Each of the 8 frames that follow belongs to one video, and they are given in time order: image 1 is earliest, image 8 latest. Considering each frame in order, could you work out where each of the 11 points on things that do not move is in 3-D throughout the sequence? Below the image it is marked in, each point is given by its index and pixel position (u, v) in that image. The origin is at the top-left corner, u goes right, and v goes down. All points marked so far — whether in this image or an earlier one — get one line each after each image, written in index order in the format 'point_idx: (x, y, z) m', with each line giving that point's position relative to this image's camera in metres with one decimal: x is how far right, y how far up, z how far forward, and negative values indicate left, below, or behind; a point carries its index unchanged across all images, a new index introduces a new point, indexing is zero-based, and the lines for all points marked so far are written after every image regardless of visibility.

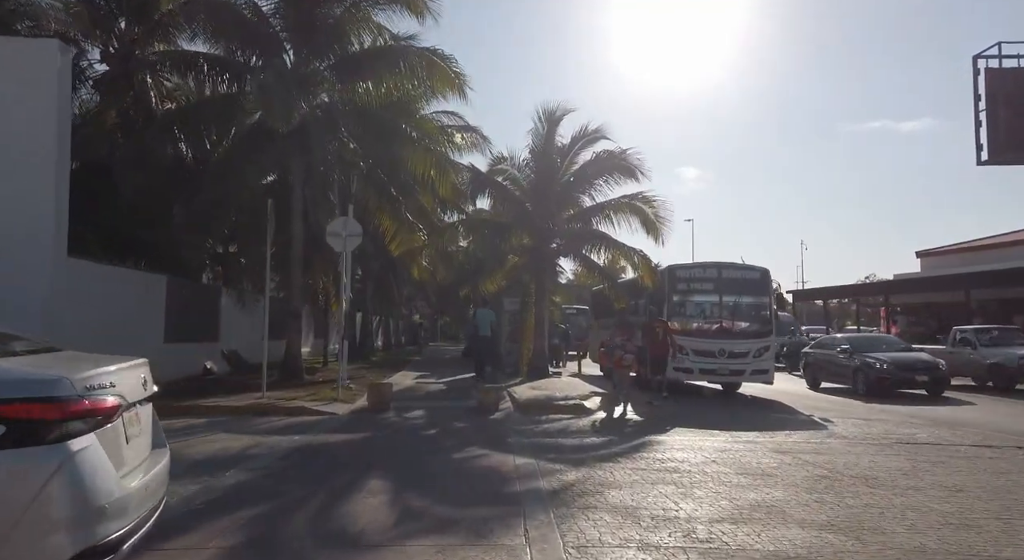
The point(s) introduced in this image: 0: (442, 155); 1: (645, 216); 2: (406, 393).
0: (-1.8, +3.1, +16.8) m
1: (+3.6, +1.8, +18.5) m
2: (-2.2, -2.3, +13.9) m
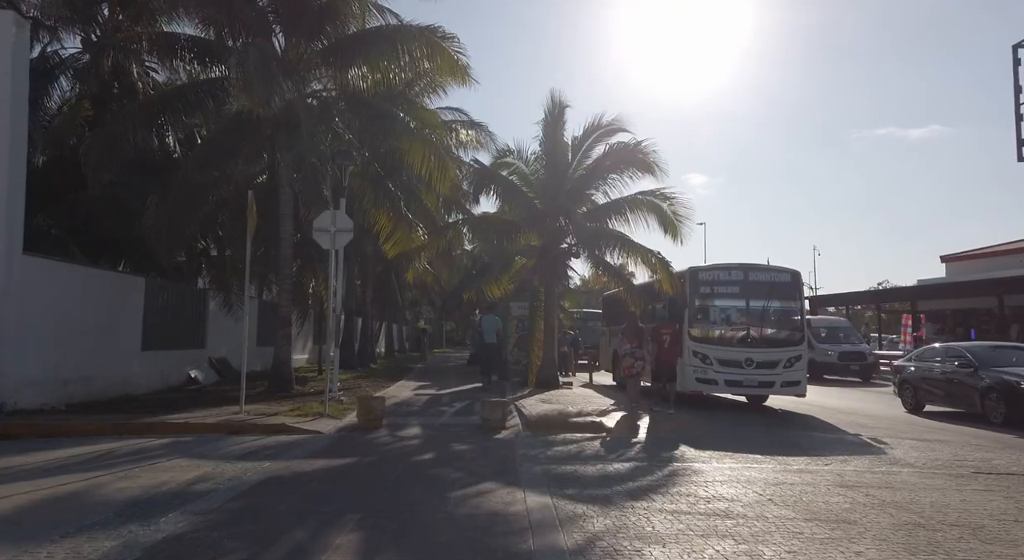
0: (-1.6, +3.0, +15.4) m
1: (+3.8, +1.7, +17.1) m
2: (-2.0, -2.4, +12.5) m
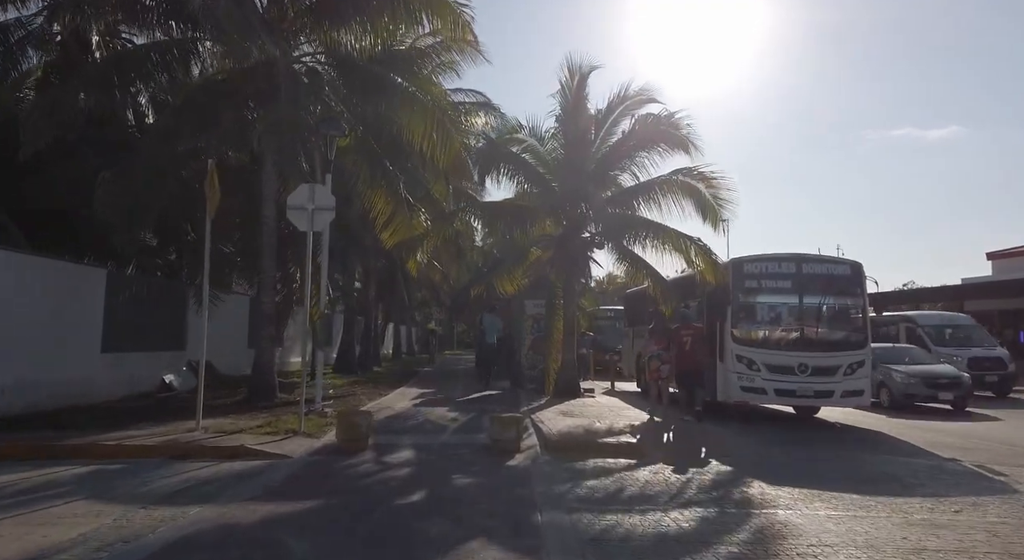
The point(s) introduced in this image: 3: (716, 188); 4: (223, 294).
0: (-1.3, +3.2, +13.4) m
1: (+4.1, +1.8, +14.9) m
2: (-1.8, -2.2, +10.5) m
3: (+4.5, +2.0, +15.0) m
4: (-7.6, -0.4, +17.6) m
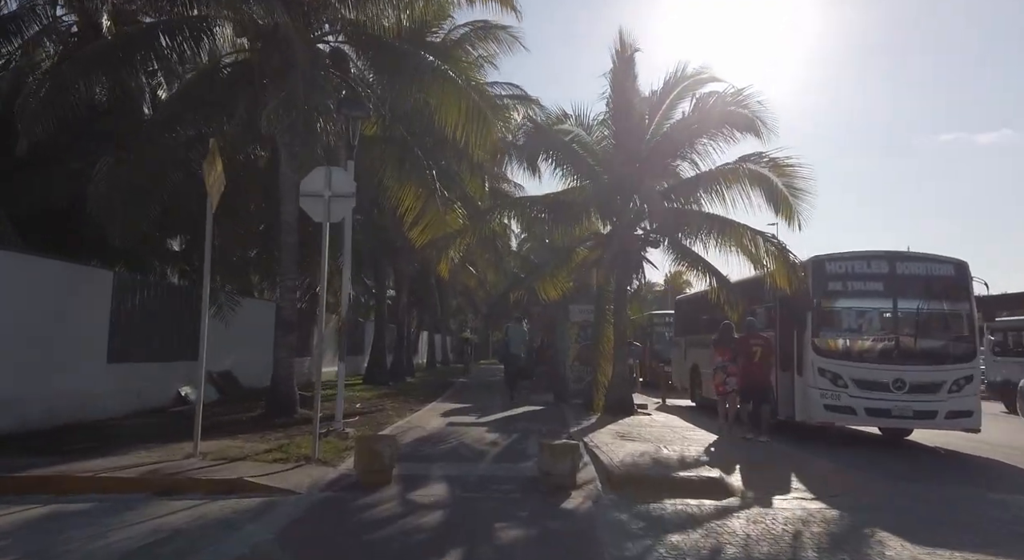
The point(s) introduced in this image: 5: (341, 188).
0: (-0.5, +3.2, +11.9) m
1: (+5.0, +1.8, +13.1) m
2: (-1.1, -2.2, +8.9) m
3: (+5.3, +2.0, +13.2) m
4: (-6.5, -0.5, +16.4) m
5: (-2.1, +1.1, +8.3) m
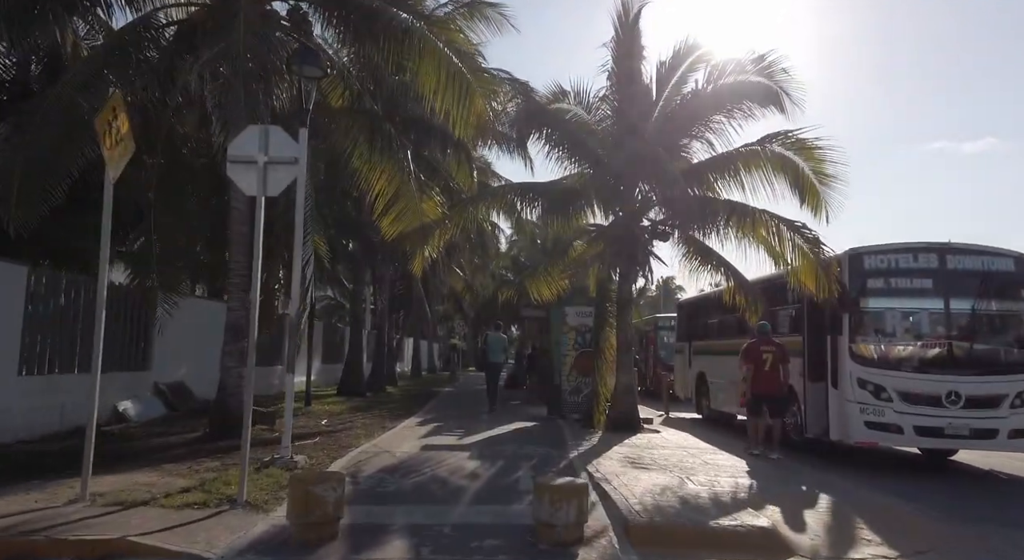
0: (-0.7, +3.2, +10.1) m
1: (+4.8, +1.8, +11.4) m
2: (-1.2, -2.1, +7.1) m
3: (+5.1, +2.0, +11.5) m
4: (-6.8, -0.5, +14.5) m
5: (-2.2, +1.2, +6.5) m
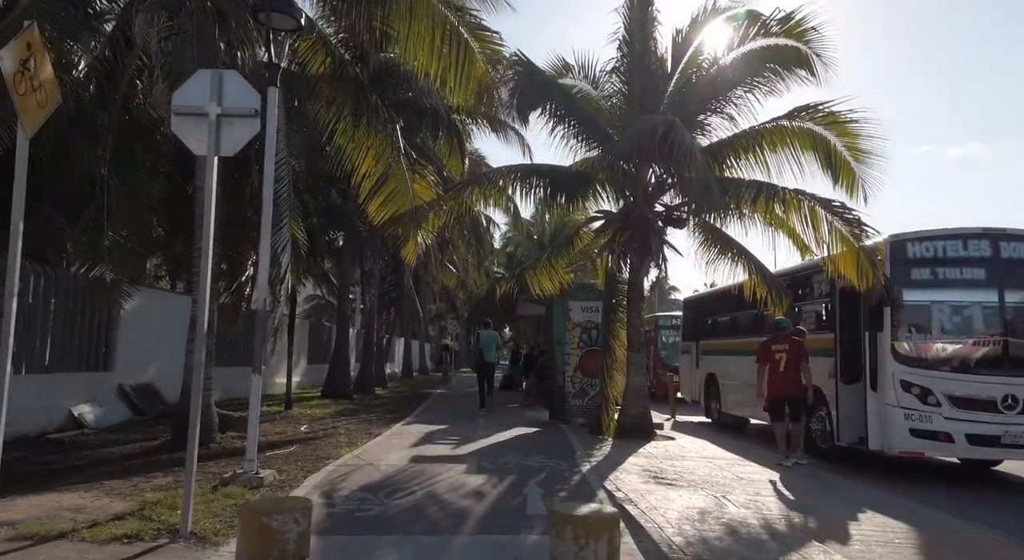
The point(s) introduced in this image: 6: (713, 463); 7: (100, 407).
0: (-0.7, +3.4, +8.9) m
1: (+4.8, +2.0, +10.3) m
2: (-1.2, -1.9, +5.9) m
3: (+5.2, +2.1, +10.4) m
4: (-6.8, -0.3, +13.3) m
5: (-2.2, +1.4, +5.3) m
6: (+2.5, -2.3, +8.6) m
7: (-7.3, -2.2, +12.1) m
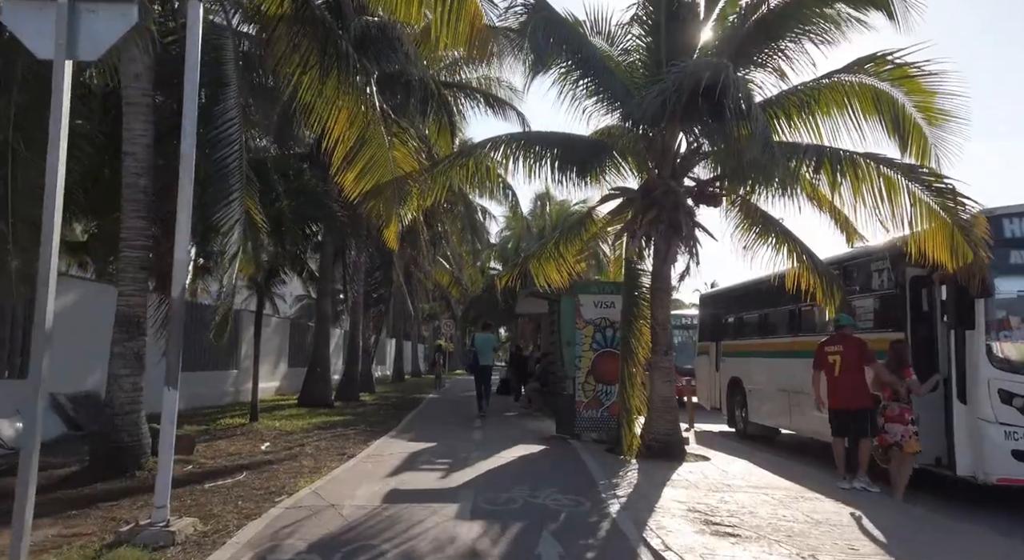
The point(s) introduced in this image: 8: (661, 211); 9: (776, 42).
0: (-0.6, +3.5, +7.1) m
1: (+4.8, +2.1, +8.5) m
2: (-1.1, -1.8, +4.1) m
3: (+5.2, +2.3, +8.6) m
4: (-6.8, -0.2, +11.4) m
5: (-2.1, +1.5, +3.5) m
6: (+2.6, -2.1, +6.8) m
7: (-7.3, -2.1, +10.2) m
8: (+2.0, +0.9, +9.4) m
9: (+3.3, +3.0, +8.7) m
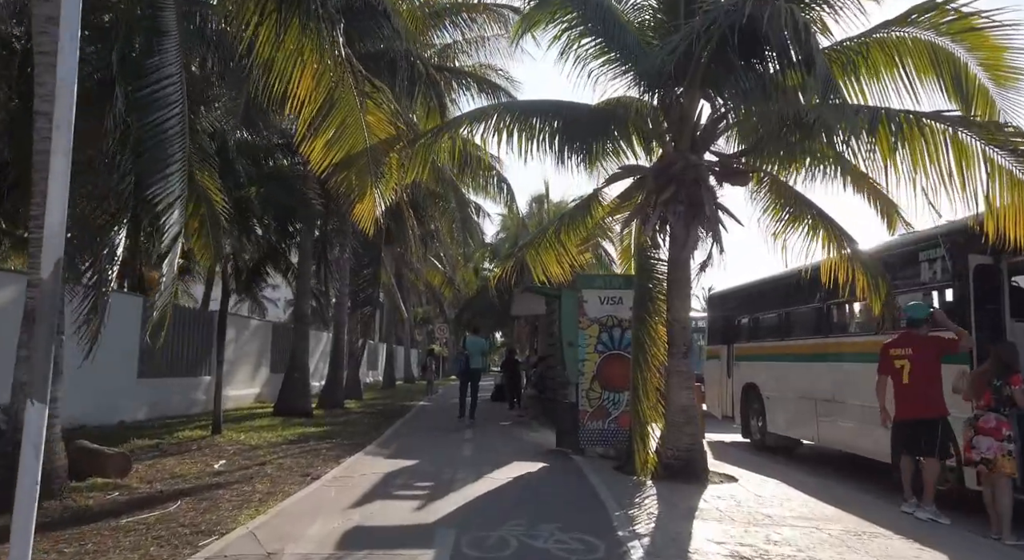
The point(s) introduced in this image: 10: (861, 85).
0: (-0.7, +3.7, +5.8) m
1: (+4.8, +2.3, +7.2) m
2: (-1.2, -1.6, +2.7) m
3: (+5.1, +2.4, +7.3) m
4: (-6.9, -0.1, +10.0) m
5: (-2.1, +1.7, +2.2) m
6: (+2.5, -2.0, +5.5) m
7: (-7.3, -2.0, +8.9) m
8: (+2.0, +1.0, +8.1) m
9: (+3.3, +3.2, +7.4) m
10: (+3.9, +2.2, +7.6) m
